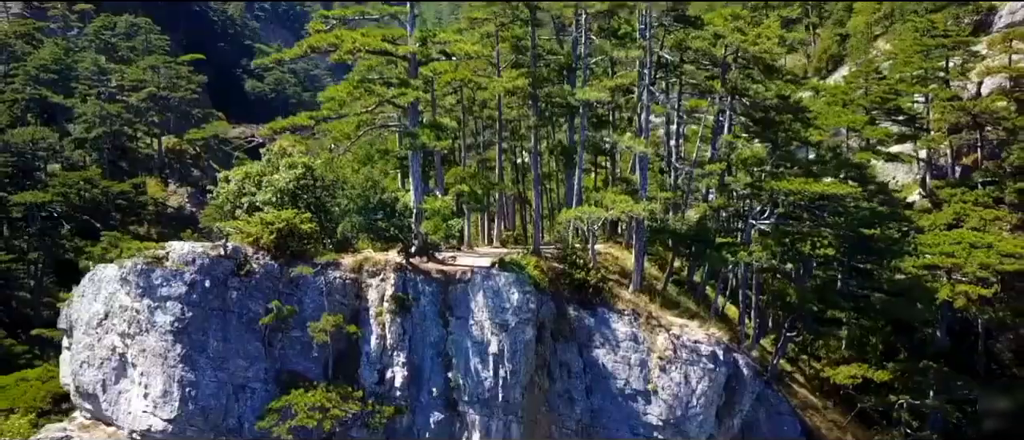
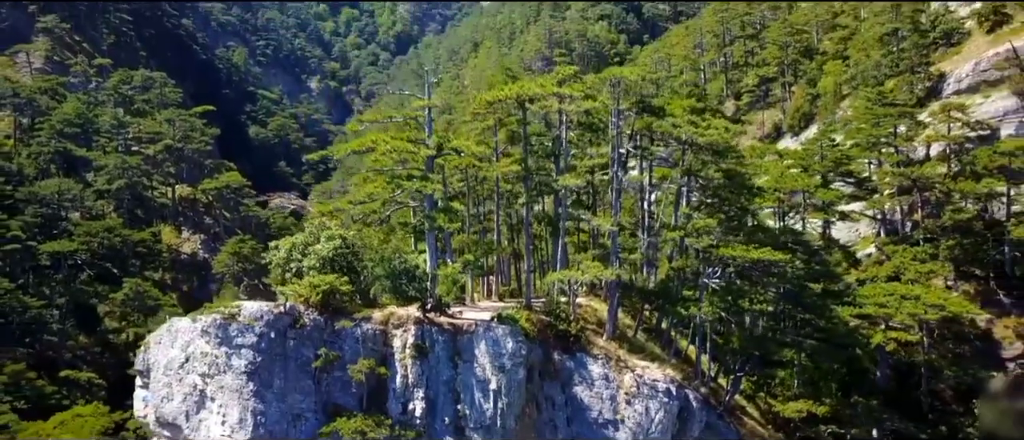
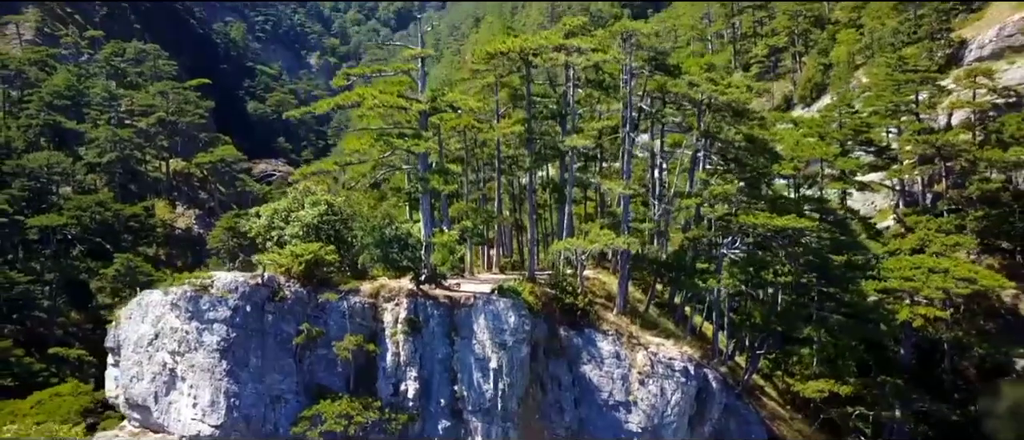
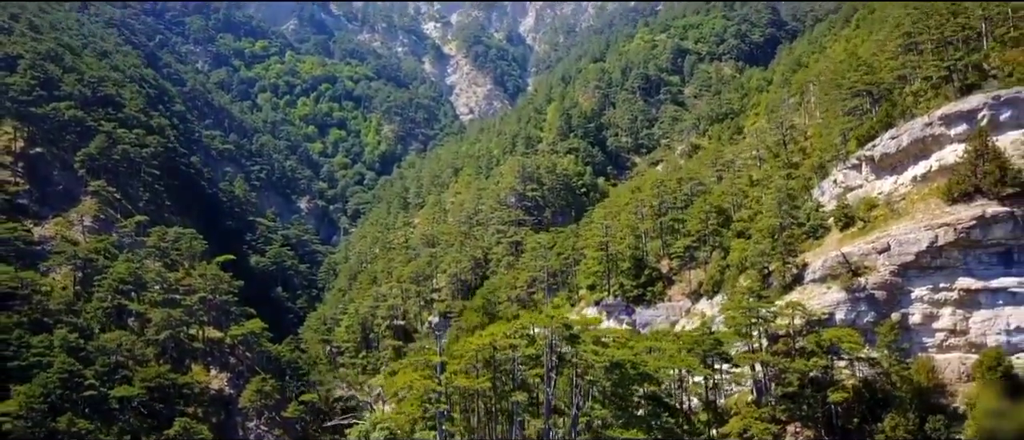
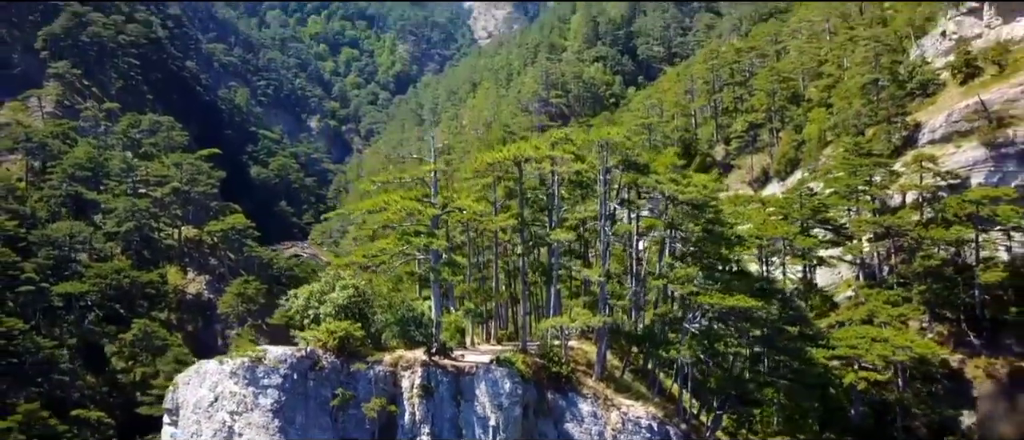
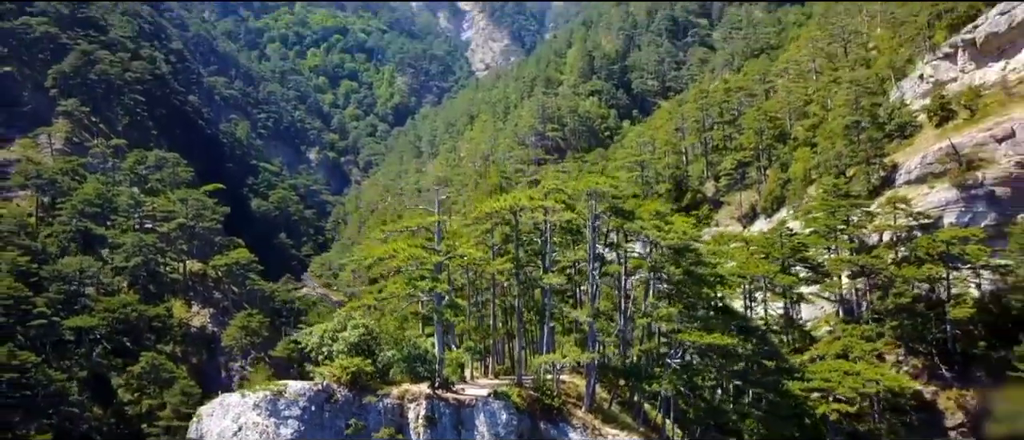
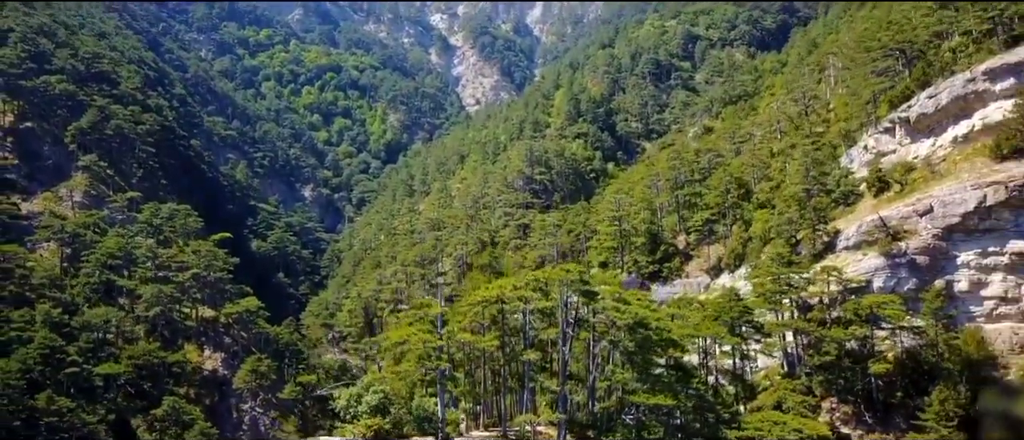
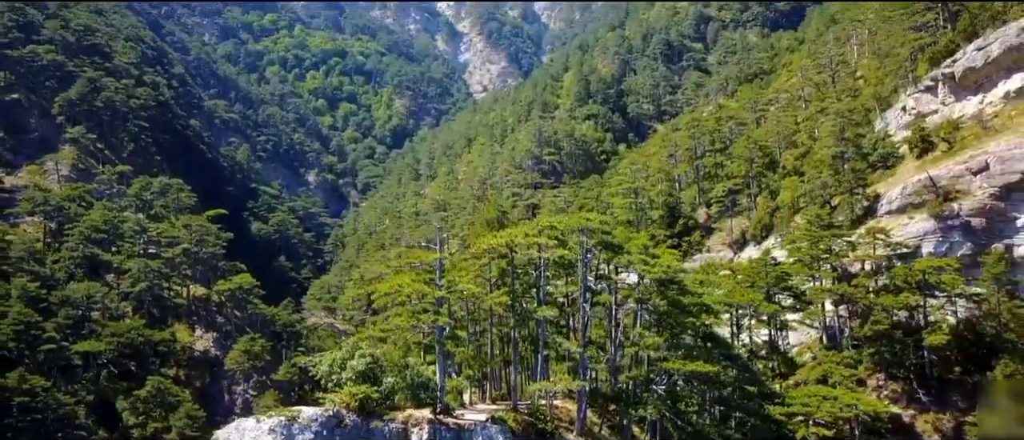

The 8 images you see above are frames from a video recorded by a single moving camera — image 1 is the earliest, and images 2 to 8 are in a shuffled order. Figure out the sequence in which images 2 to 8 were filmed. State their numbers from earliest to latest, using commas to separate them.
3, 2, 5, 6, 8, 7, 4
